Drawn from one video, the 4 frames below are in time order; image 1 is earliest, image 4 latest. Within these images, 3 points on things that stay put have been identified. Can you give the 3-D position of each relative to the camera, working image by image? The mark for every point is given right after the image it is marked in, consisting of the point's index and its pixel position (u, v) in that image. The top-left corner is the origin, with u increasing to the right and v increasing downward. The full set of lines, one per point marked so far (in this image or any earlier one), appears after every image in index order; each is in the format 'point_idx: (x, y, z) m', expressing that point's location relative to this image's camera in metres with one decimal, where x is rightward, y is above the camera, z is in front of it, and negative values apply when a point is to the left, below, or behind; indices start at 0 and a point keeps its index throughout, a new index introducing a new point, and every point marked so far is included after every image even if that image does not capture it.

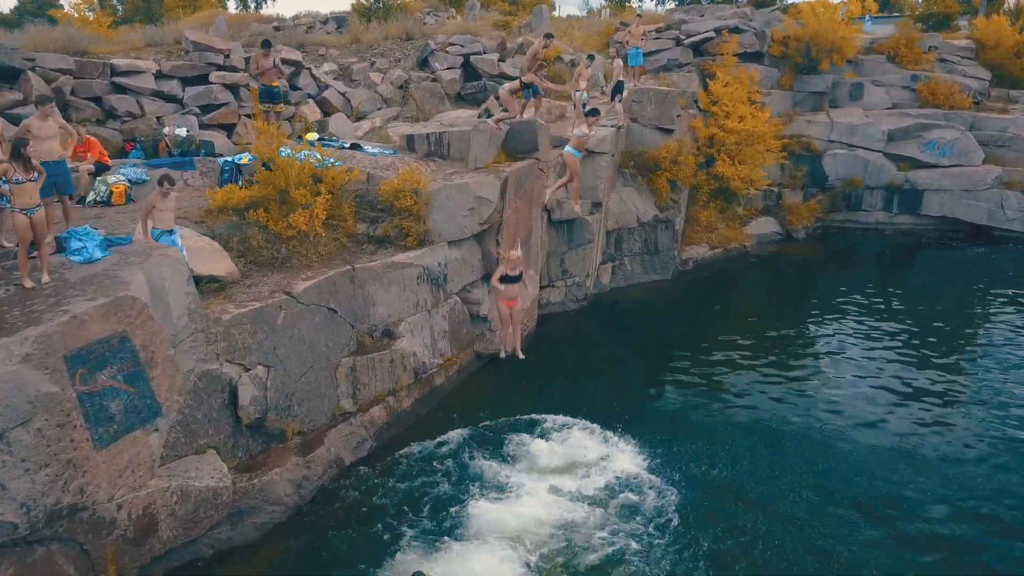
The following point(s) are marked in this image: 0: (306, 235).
0: (-3.3, +0.9, +11.2) m
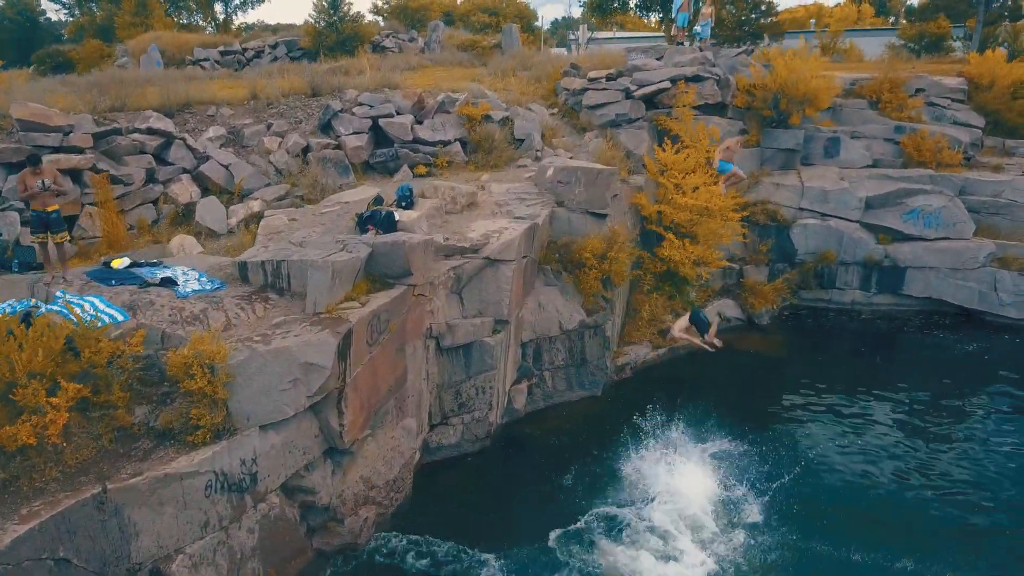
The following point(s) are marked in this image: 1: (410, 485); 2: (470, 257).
0: (-5.6, -1.9, +8.2) m
1: (-1.8, -3.4, +12.1) m
2: (-0.8, +0.6, +13.3) m
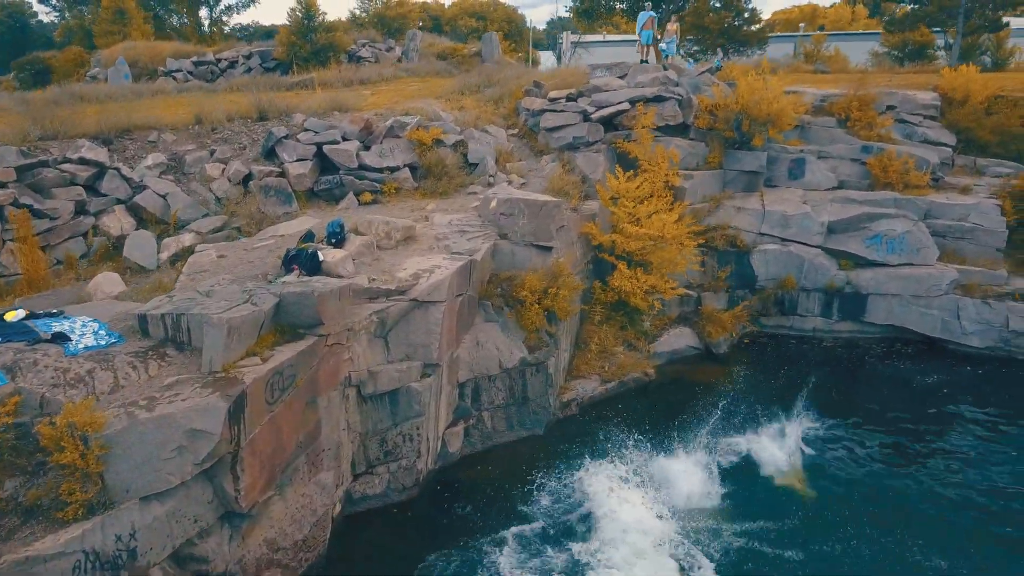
0: (-7.0, -2.7, +7.7) m
1: (-3.1, -4.3, +11.6) m
2: (-2.2, -0.2, +12.8) m
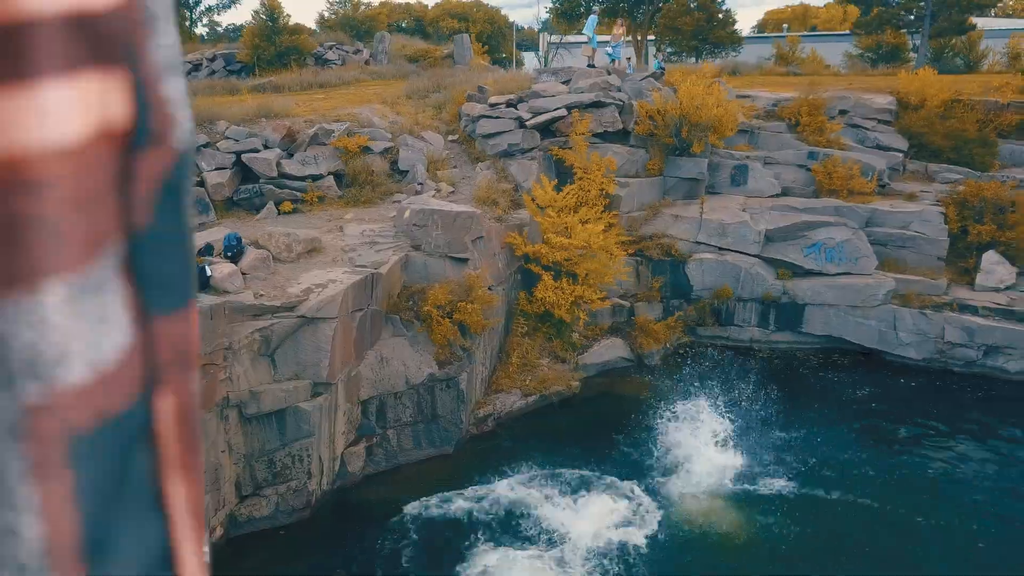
0: (-8.9, -3.0, +7.3) m
1: (-5.1, -4.6, +11.2) m
2: (-4.2, -0.5, +12.5) m
